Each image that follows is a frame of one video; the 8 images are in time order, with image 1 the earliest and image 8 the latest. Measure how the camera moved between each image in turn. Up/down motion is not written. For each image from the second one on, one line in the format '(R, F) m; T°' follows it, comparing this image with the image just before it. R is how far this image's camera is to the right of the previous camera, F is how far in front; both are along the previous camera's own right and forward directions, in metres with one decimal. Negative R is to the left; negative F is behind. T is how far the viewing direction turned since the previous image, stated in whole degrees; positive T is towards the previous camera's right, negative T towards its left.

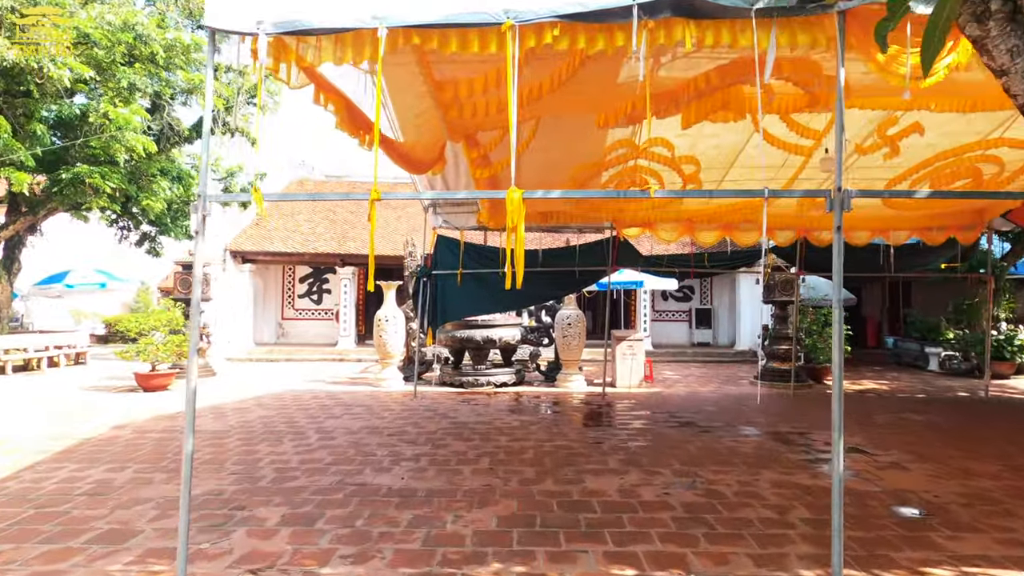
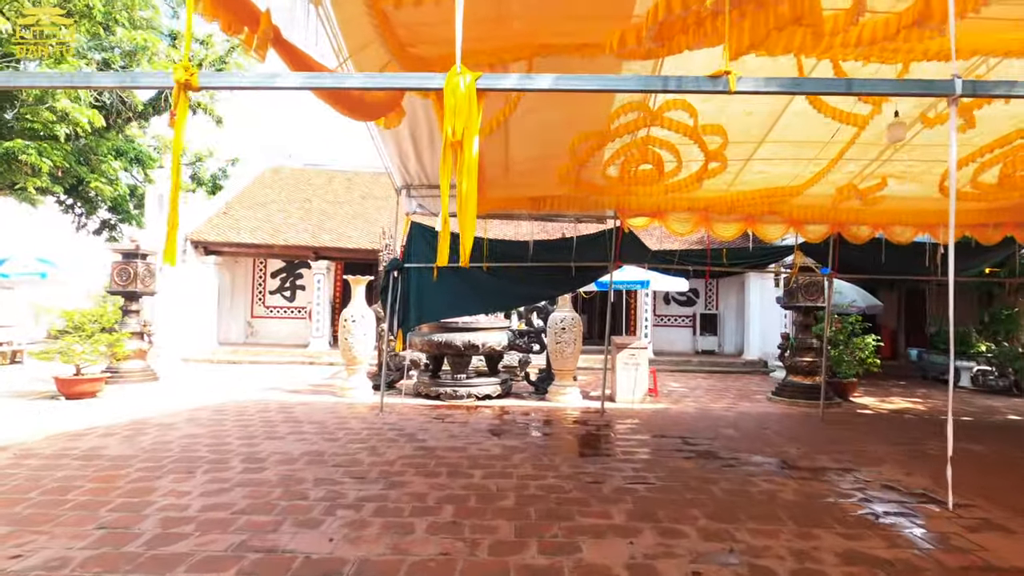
(+0.1, +1.1) m; +1°
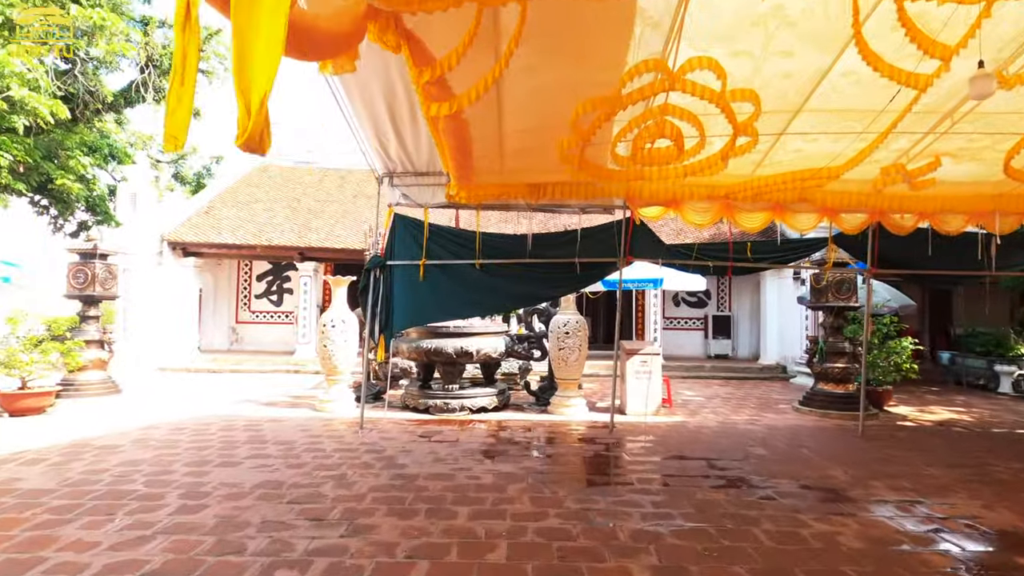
(+0.1, +0.7) m; 0°
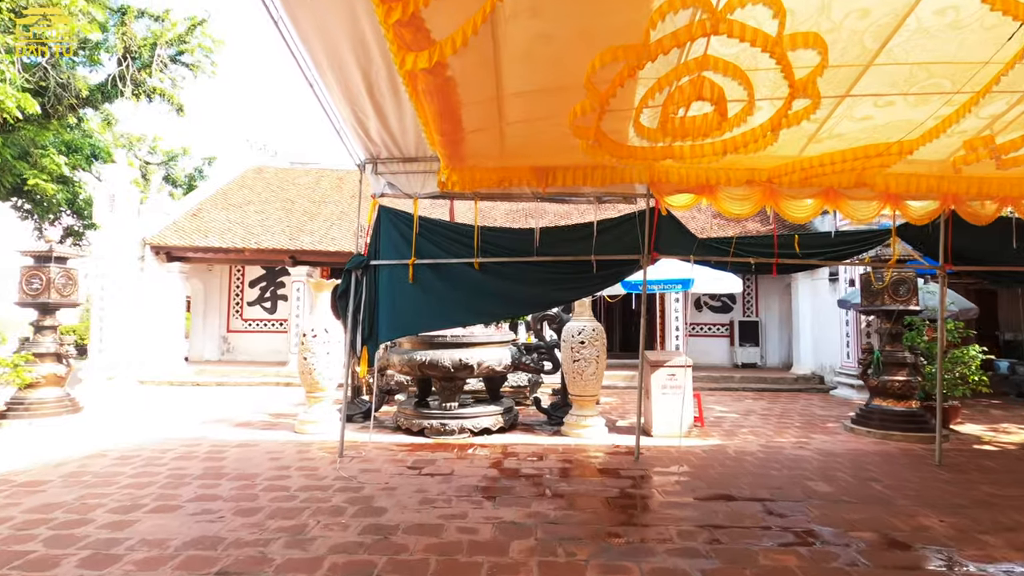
(0.0, +0.8) m; -1°
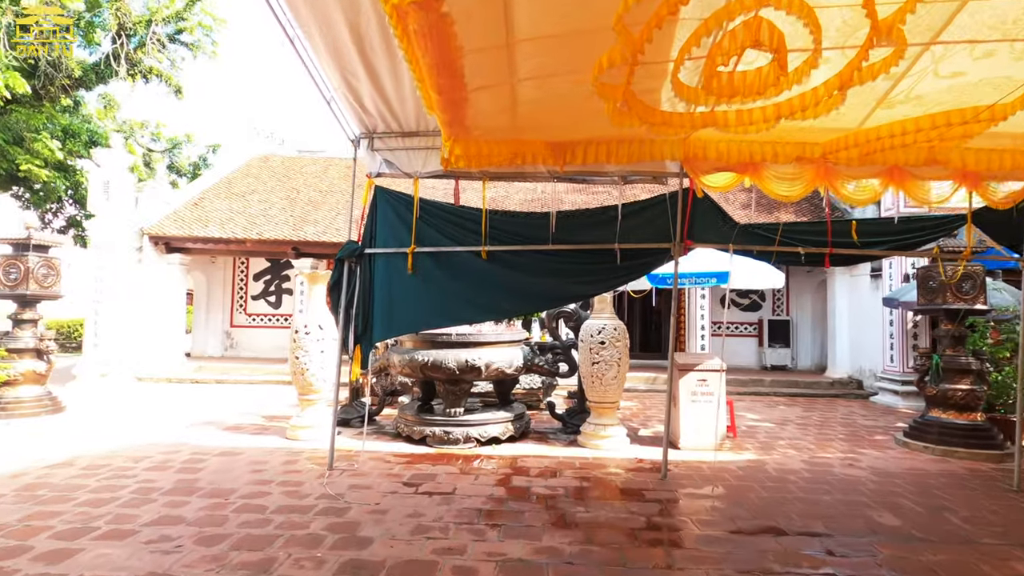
(0.0, +0.5) m; -2°
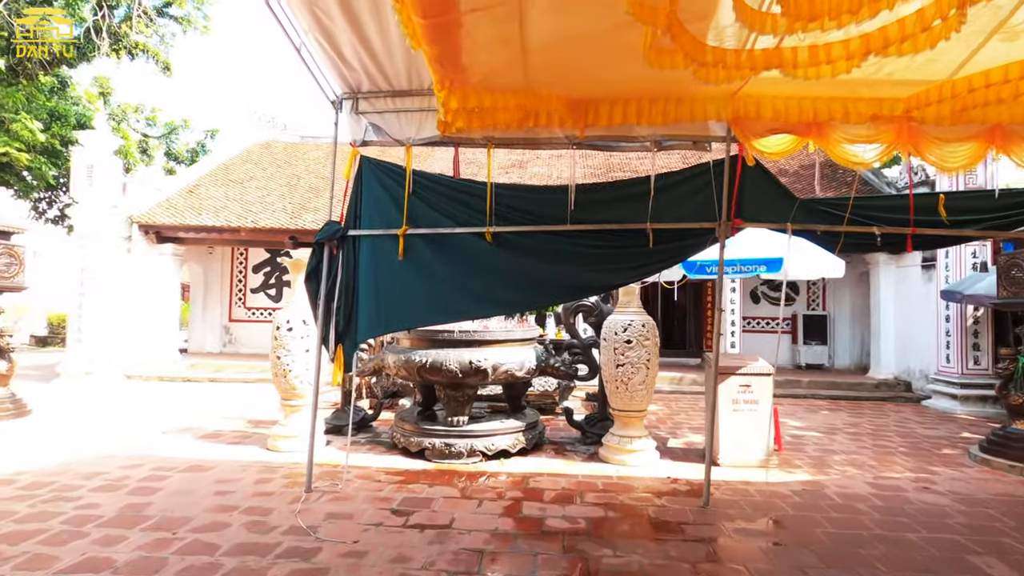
(0.0, +0.7) m; -1°
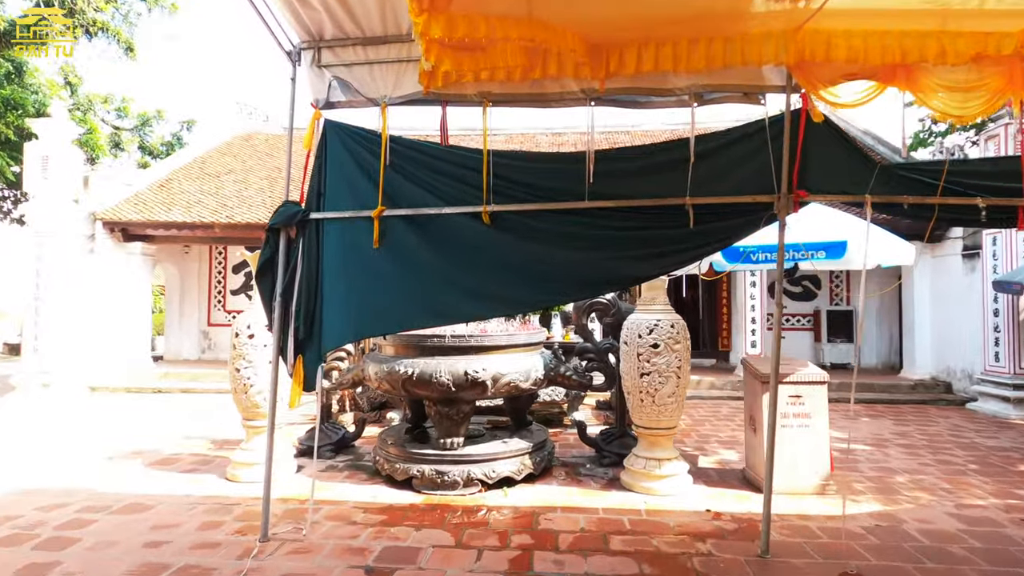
(0.0, +0.7) m; 0°
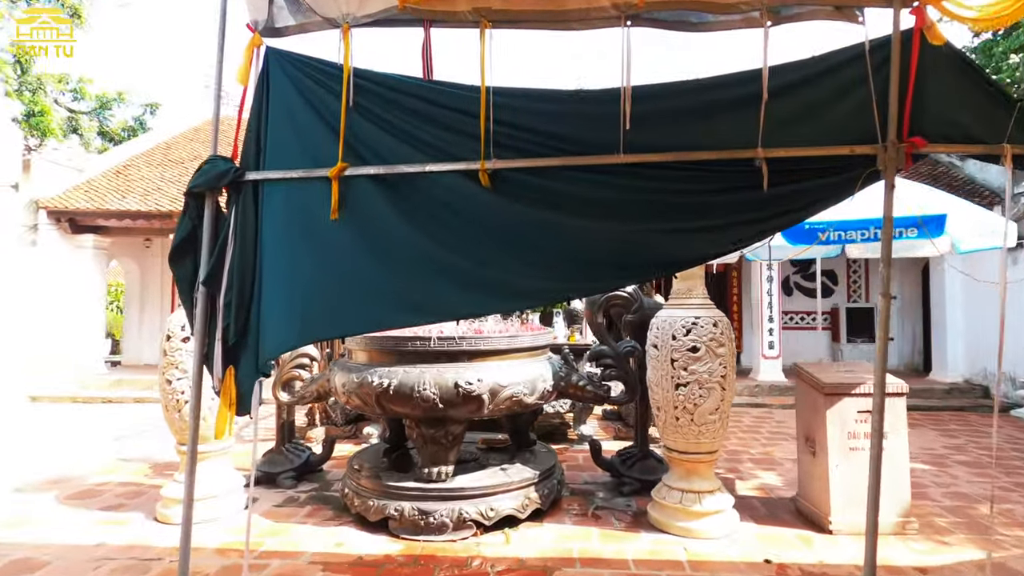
(-0.1, +0.7) m; +1°
